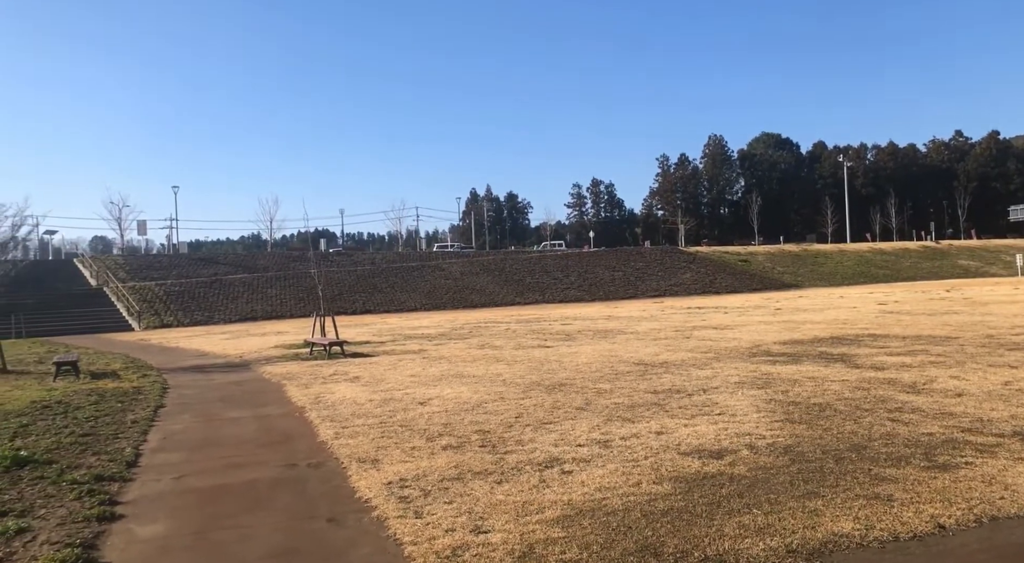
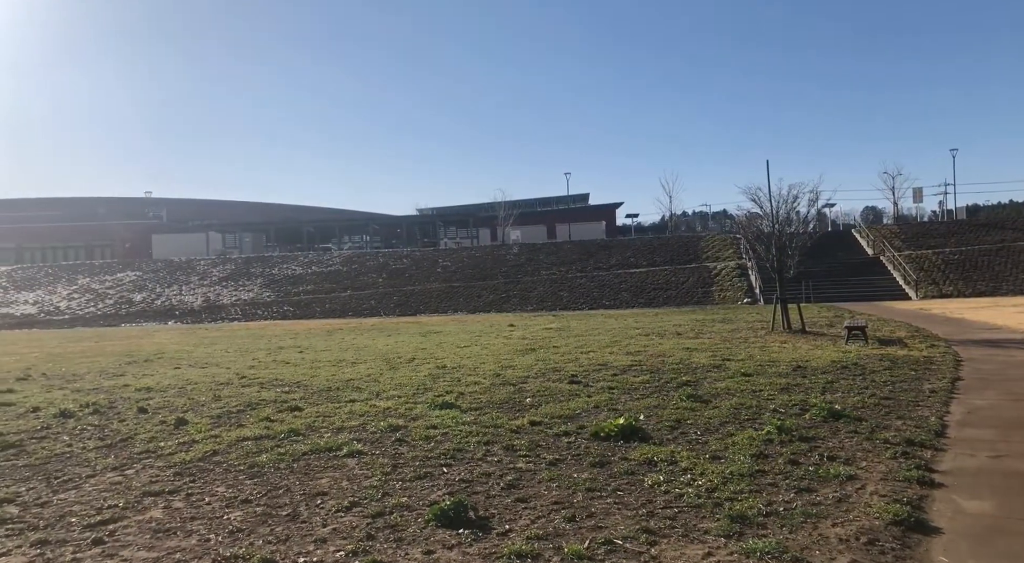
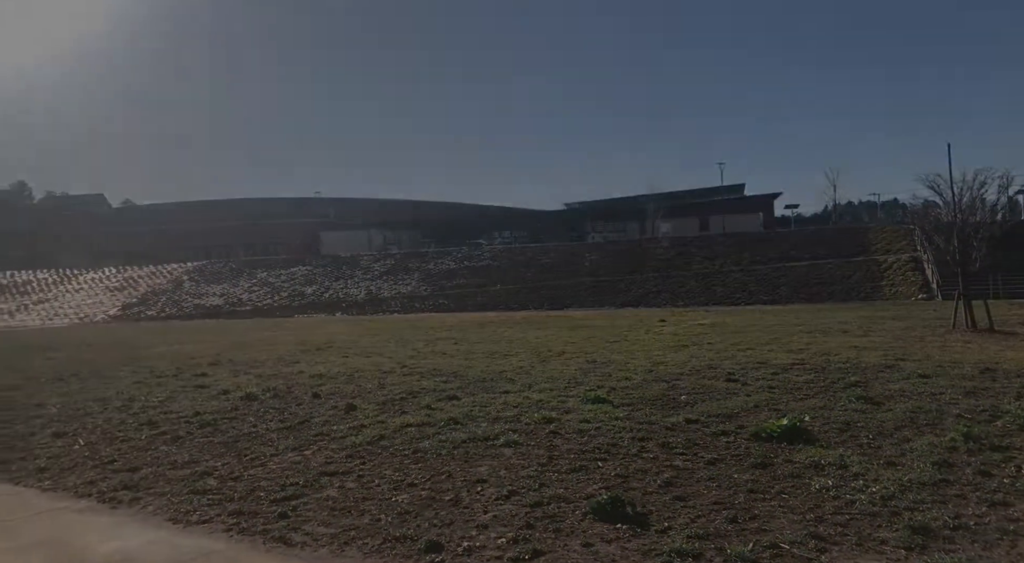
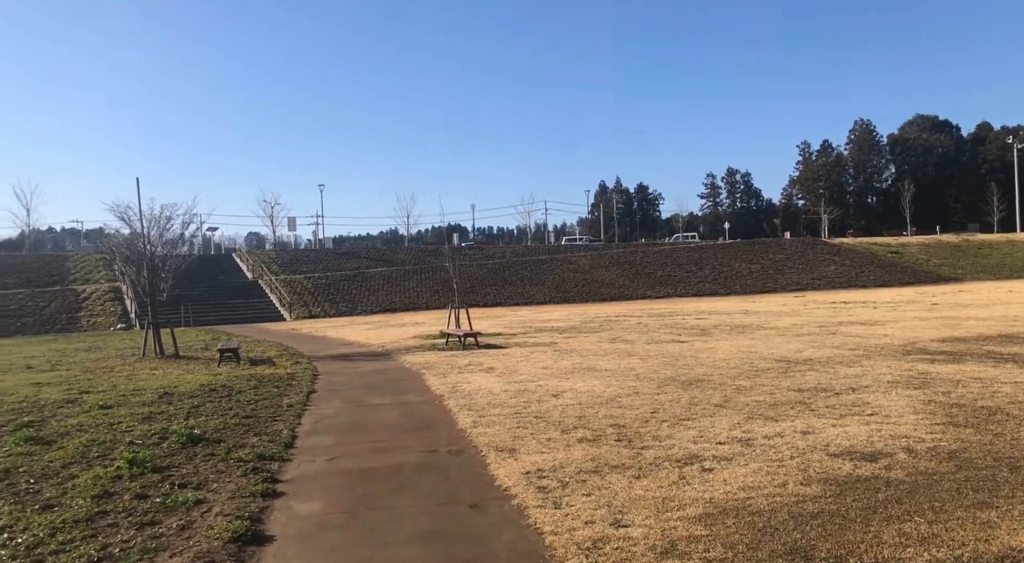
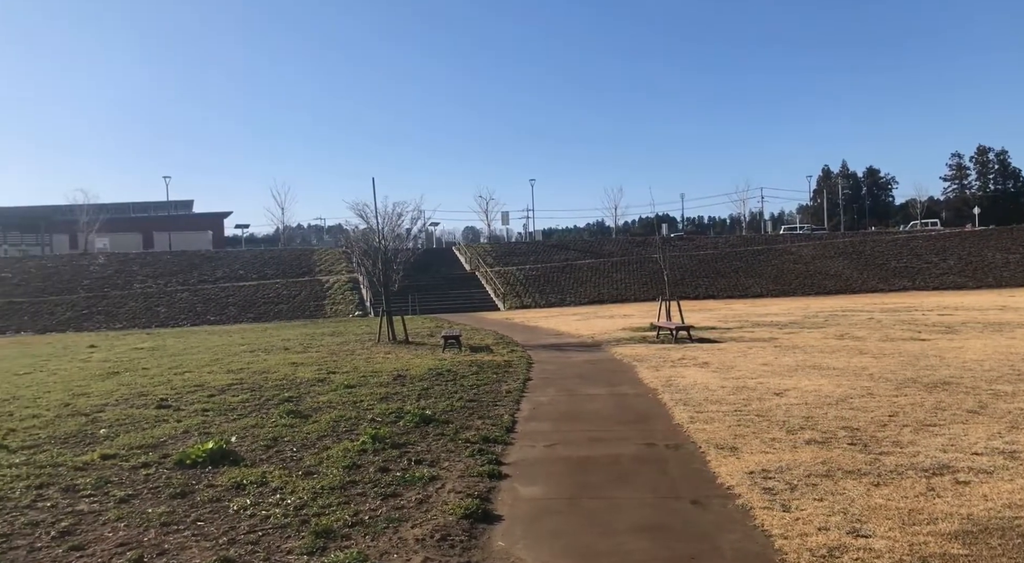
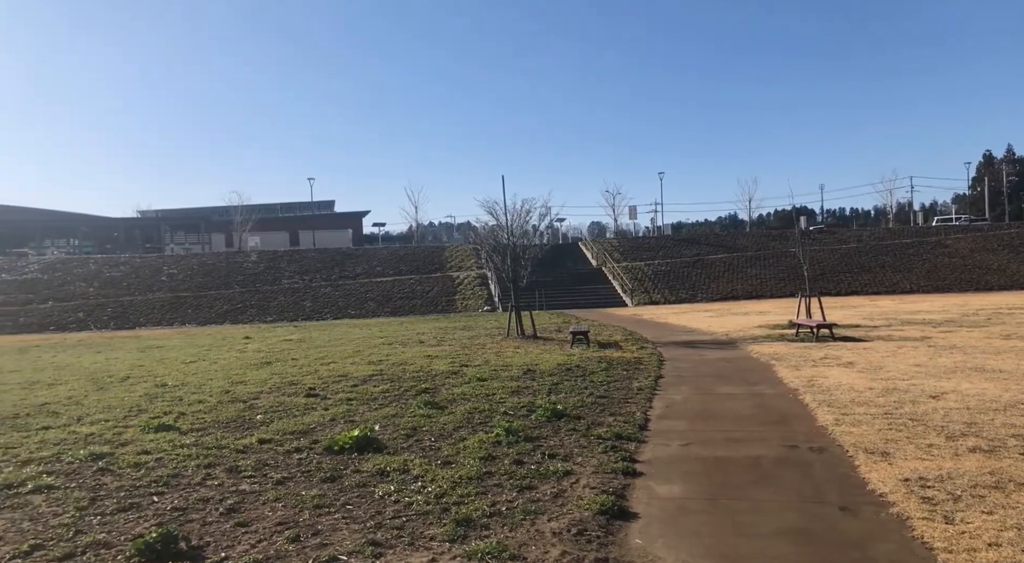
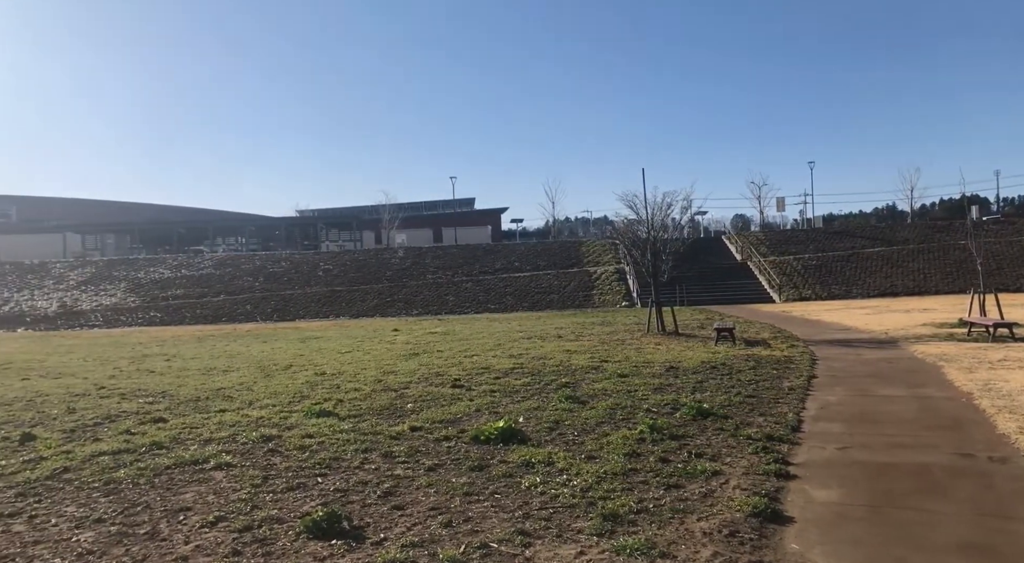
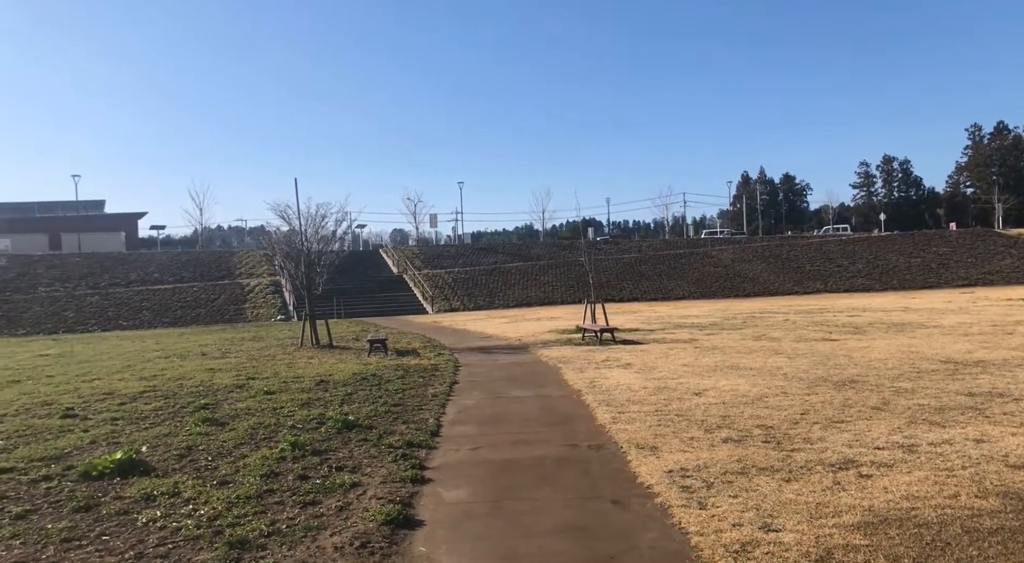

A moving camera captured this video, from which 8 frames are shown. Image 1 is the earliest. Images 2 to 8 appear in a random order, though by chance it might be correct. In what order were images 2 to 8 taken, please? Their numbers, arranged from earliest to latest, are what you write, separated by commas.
4, 8, 5, 6, 7, 2, 3
